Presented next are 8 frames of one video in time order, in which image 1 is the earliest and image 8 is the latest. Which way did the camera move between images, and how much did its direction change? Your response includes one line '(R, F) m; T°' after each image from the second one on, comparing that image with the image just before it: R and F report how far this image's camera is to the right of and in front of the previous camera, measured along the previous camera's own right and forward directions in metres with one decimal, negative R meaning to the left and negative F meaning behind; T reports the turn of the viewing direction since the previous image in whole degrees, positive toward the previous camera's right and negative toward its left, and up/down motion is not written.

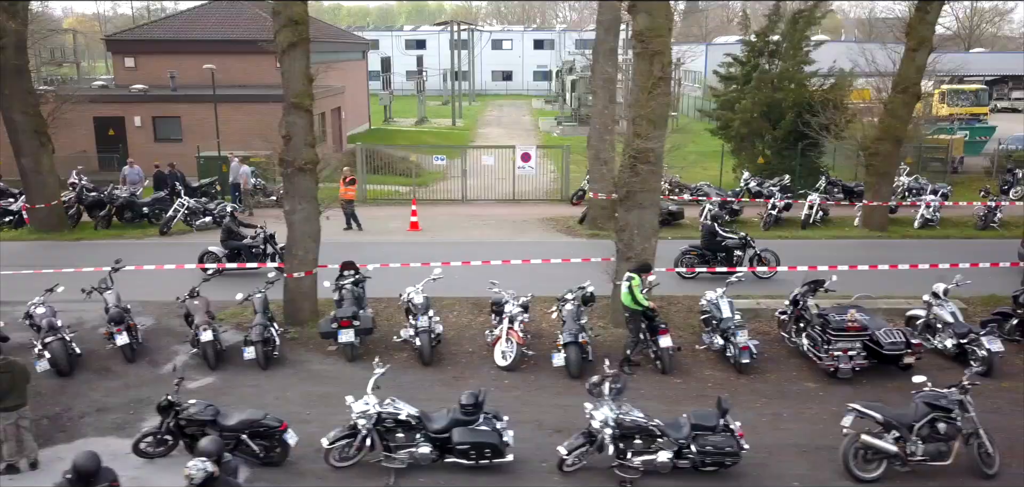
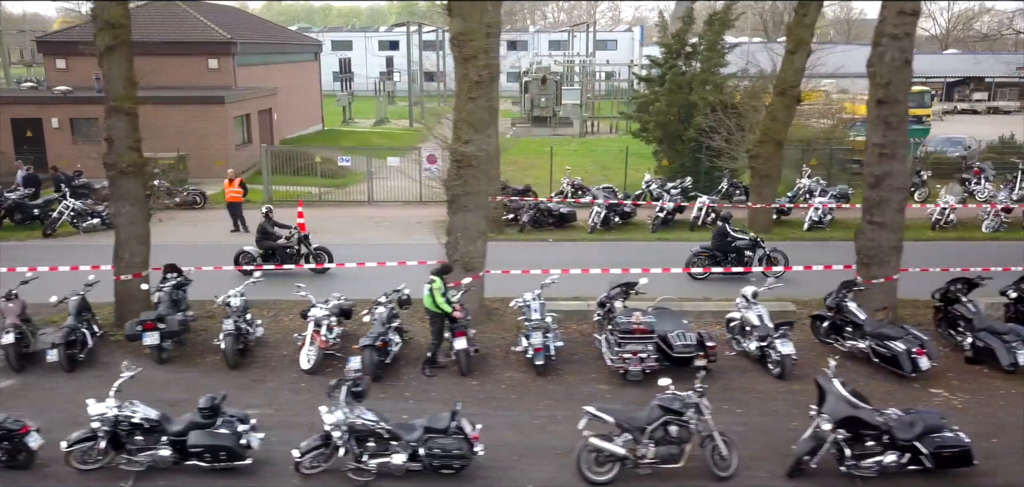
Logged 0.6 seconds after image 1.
(+2.0, 0.0) m; 0°
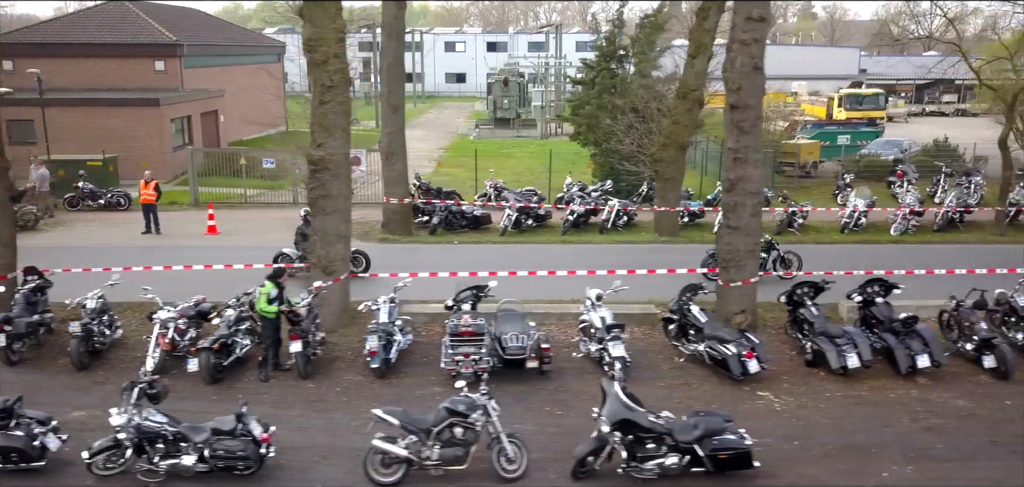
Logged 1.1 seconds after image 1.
(+1.7, -0.1) m; 0°
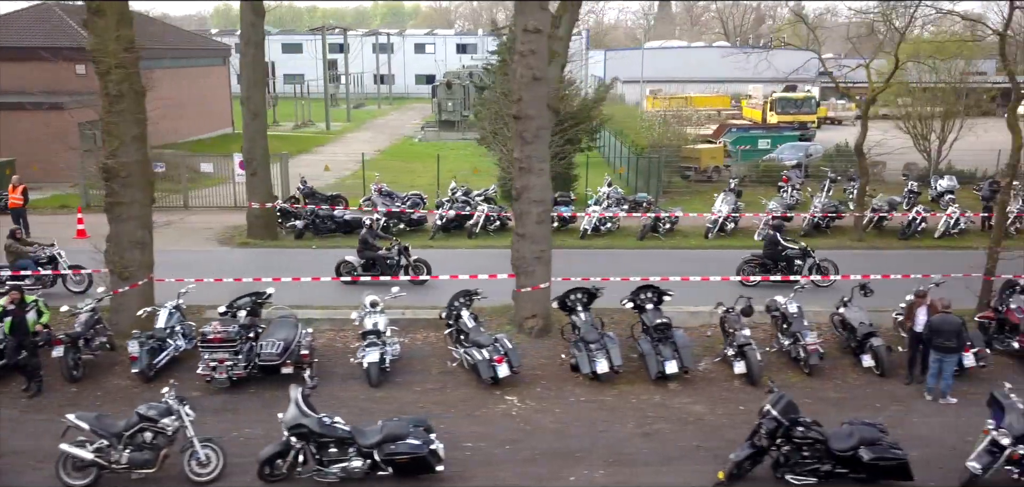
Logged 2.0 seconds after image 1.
(+2.5, -0.2) m; 0°
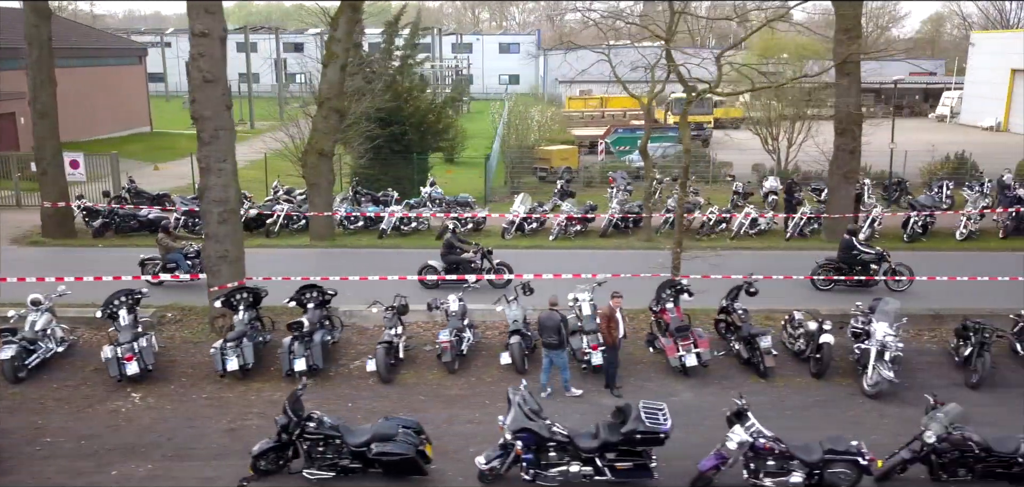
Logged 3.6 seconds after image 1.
(+3.9, -0.2) m; 0°
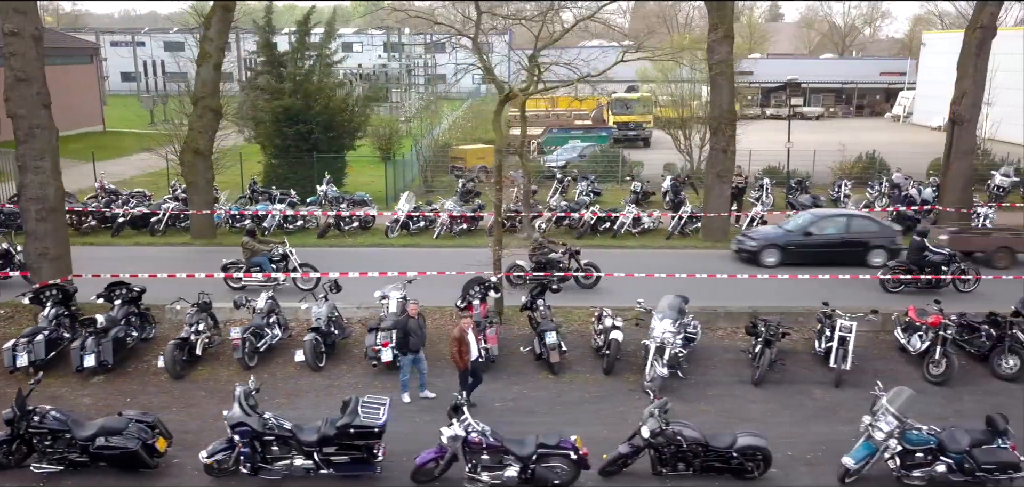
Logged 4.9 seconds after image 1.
(+2.3, -0.1) m; 0°
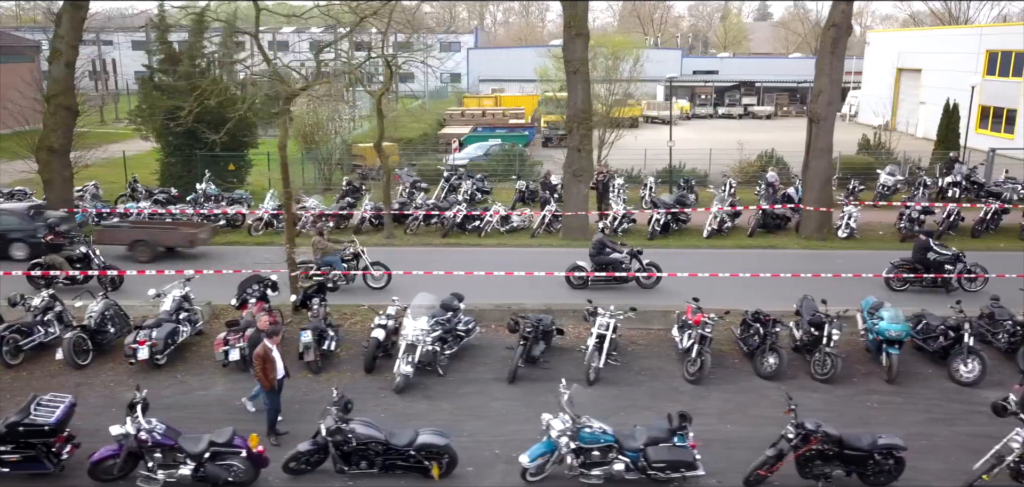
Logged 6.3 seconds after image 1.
(+2.6, 0.0) m; 0°
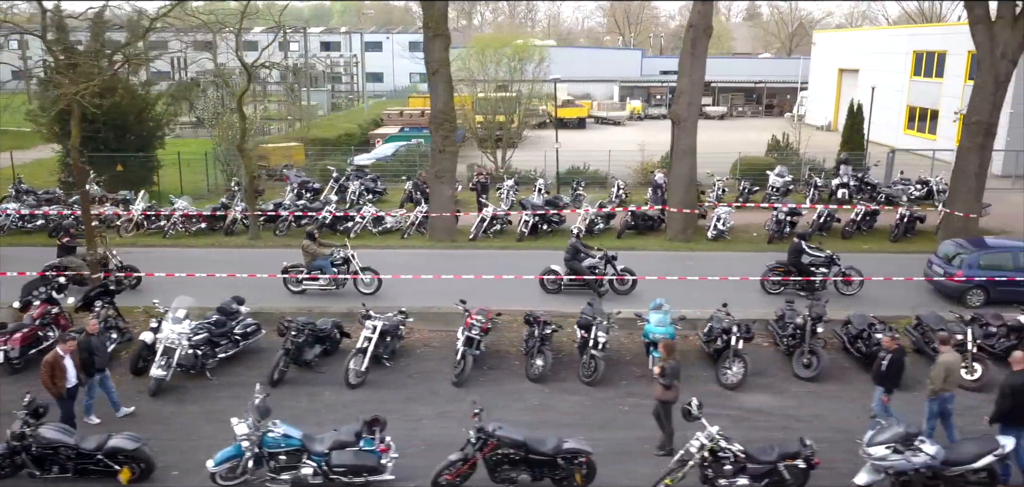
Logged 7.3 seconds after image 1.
(+2.5, 0.0) m; 0°
